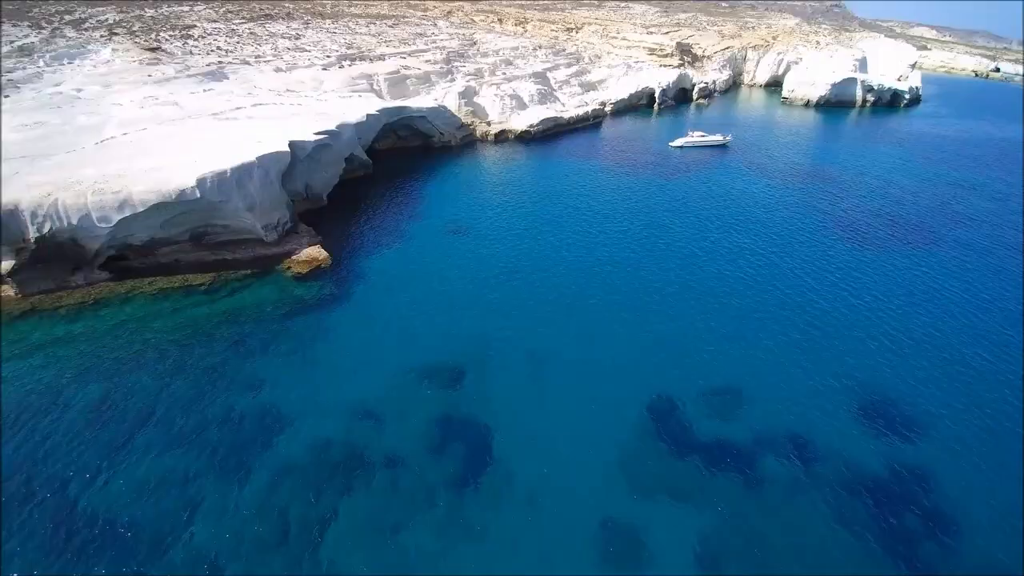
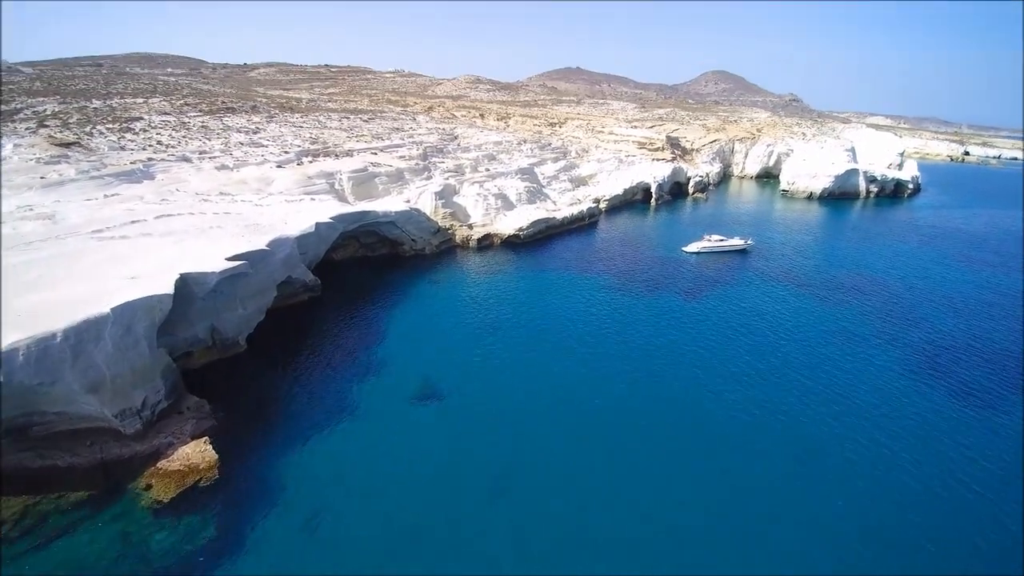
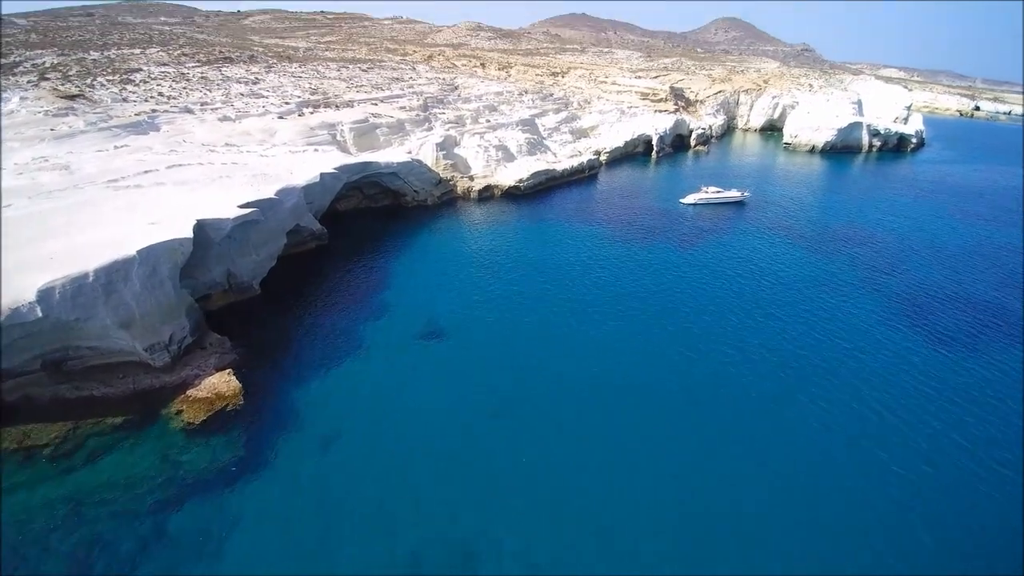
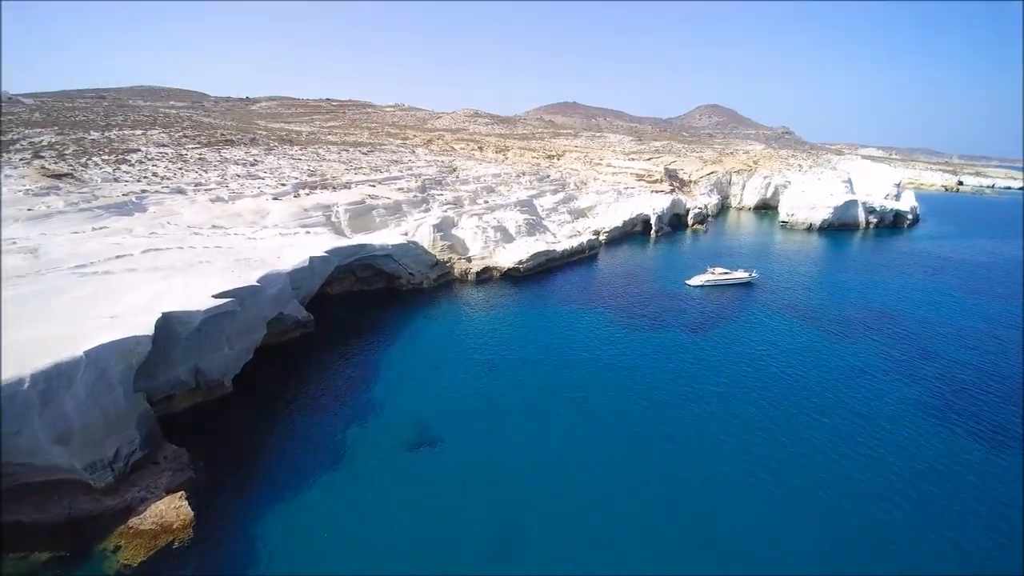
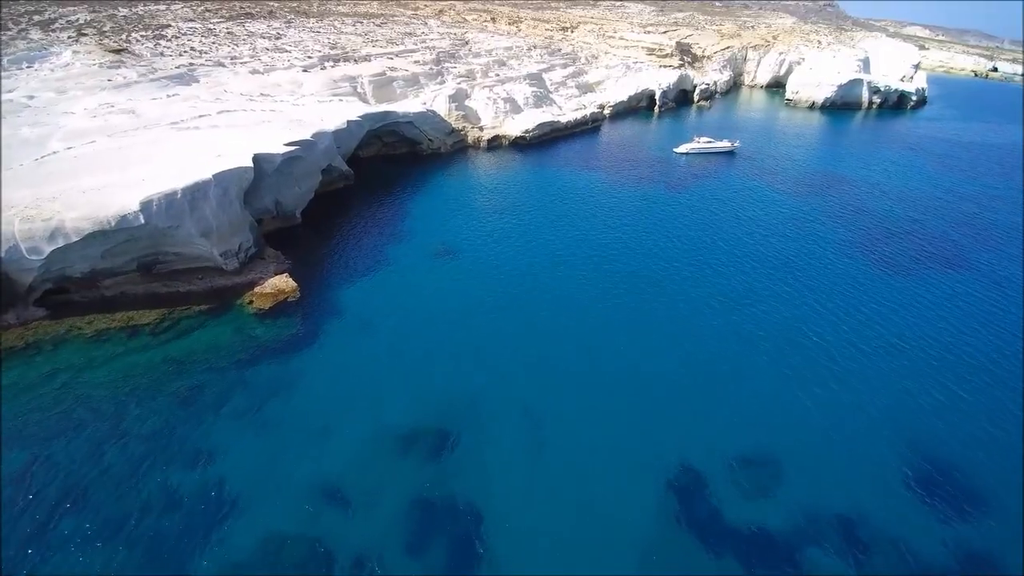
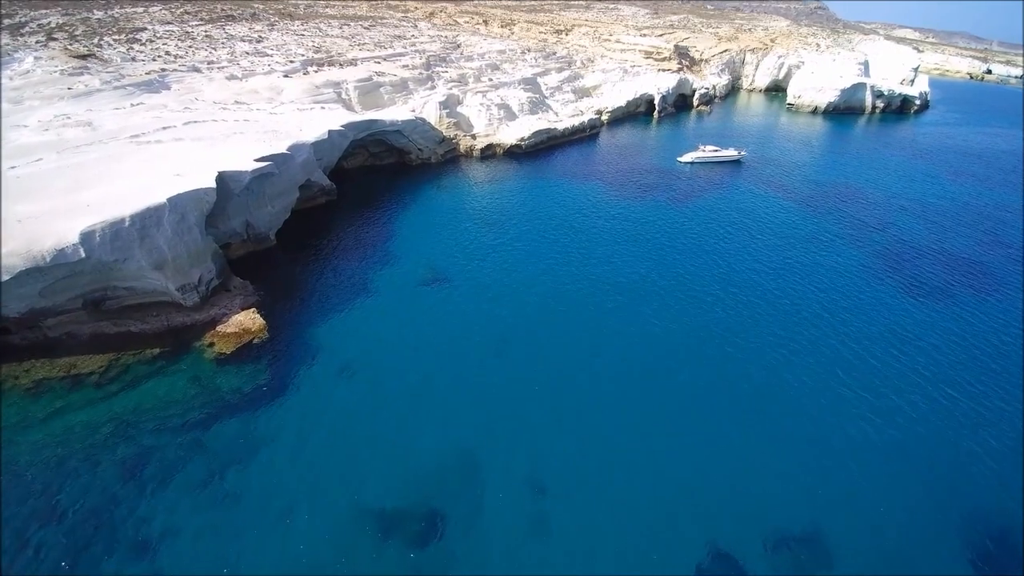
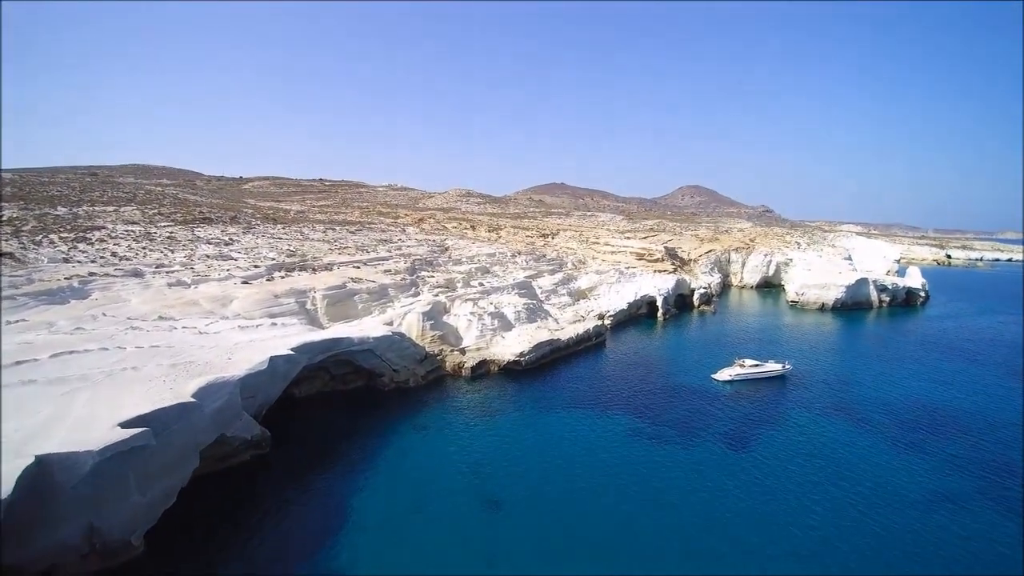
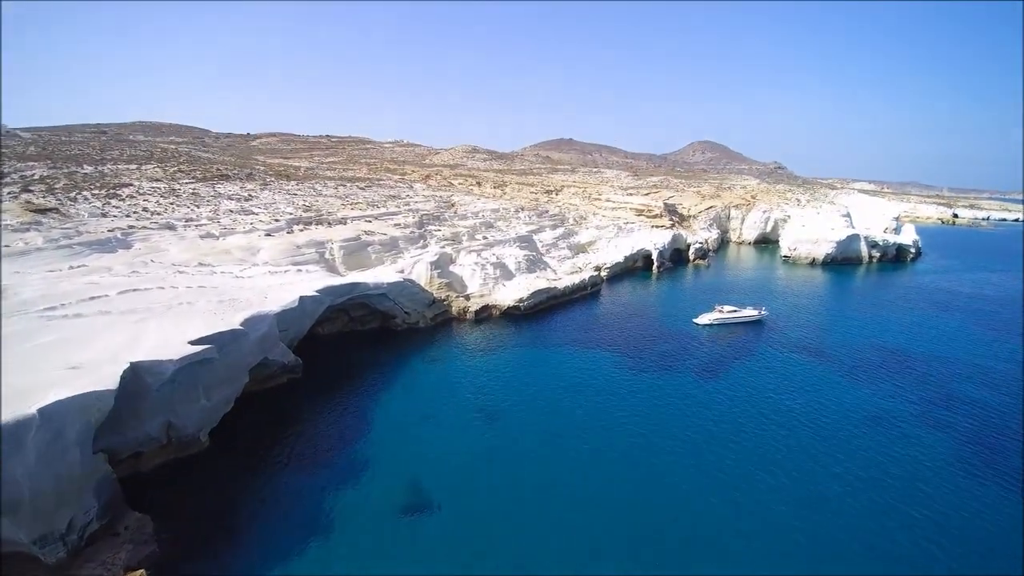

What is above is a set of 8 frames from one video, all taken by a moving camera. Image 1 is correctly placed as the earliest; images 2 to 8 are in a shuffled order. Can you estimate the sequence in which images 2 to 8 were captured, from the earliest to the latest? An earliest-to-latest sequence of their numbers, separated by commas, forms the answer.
5, 6, 3, 2, 4, 8, 7
